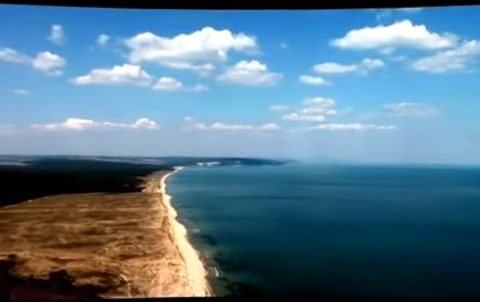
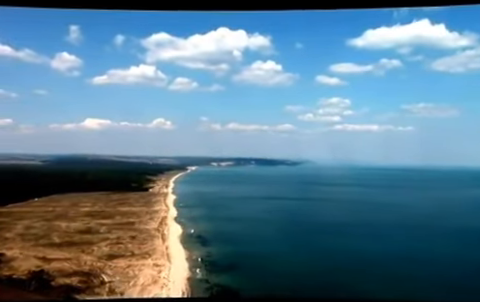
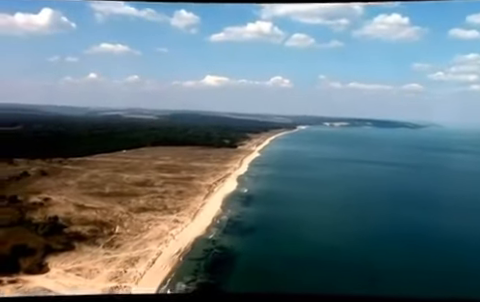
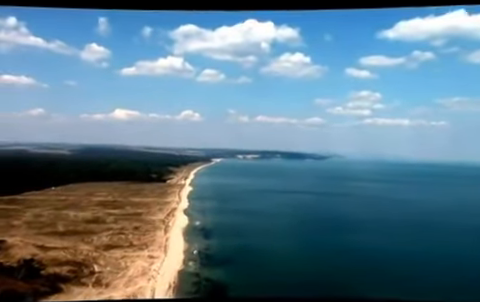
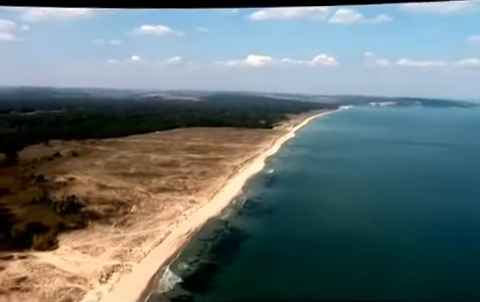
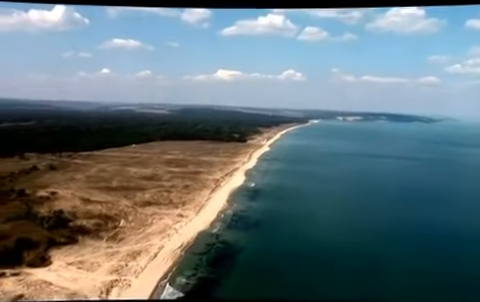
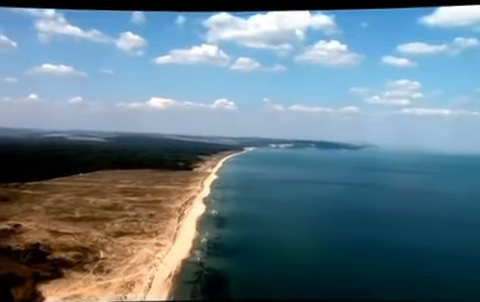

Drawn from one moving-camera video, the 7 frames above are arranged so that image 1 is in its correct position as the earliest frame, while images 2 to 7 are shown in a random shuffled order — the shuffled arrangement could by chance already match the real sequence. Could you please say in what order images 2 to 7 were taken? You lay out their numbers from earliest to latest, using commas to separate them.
2, 4, 7, 3, 6, 5
